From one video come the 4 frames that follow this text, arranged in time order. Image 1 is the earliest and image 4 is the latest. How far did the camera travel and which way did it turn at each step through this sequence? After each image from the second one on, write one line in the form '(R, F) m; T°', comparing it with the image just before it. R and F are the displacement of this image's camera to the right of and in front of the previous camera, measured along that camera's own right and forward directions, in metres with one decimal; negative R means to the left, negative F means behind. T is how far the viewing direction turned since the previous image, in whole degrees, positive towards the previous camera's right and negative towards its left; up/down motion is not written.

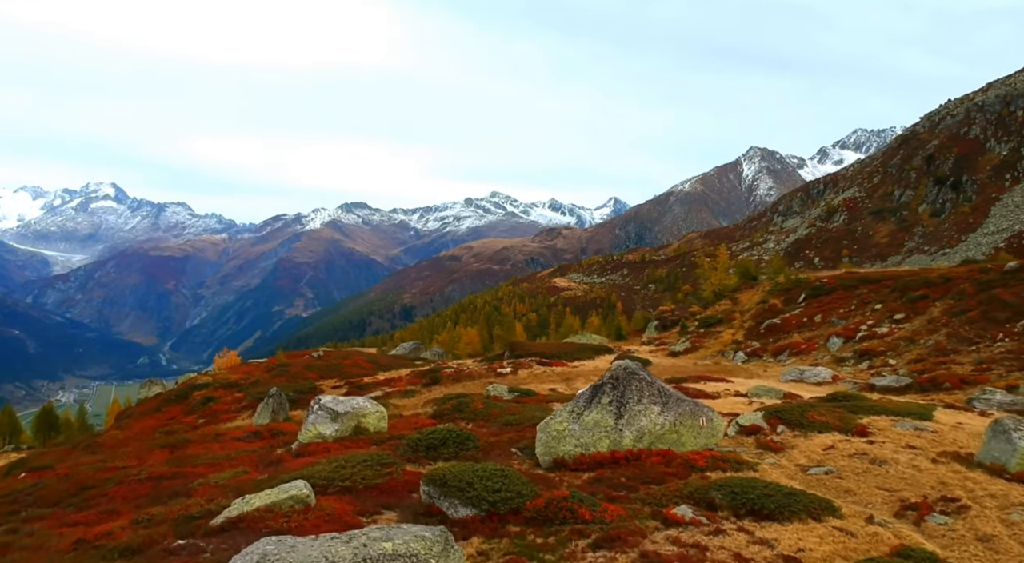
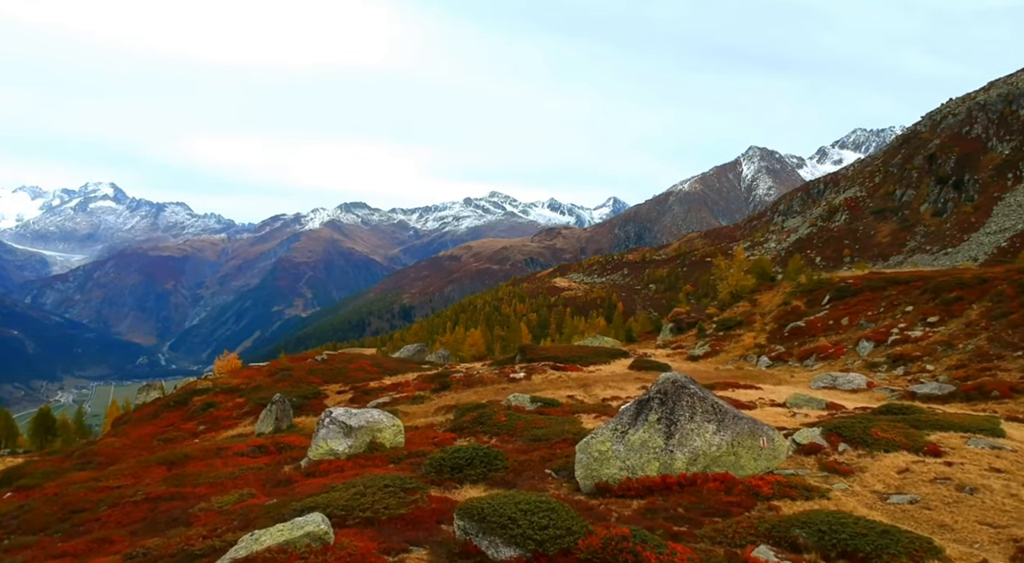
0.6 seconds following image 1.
(-1.0, +2.3) m; 0°
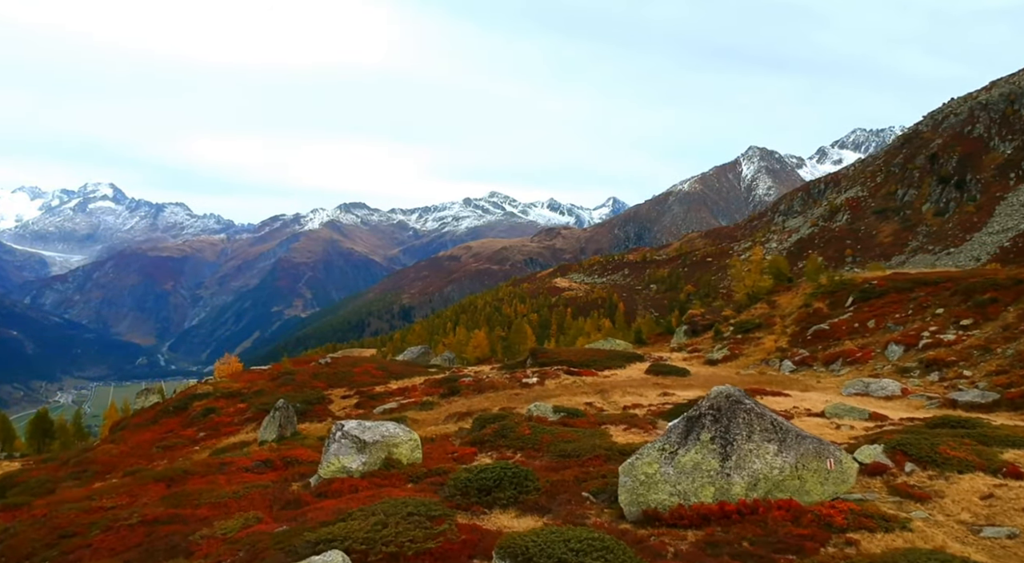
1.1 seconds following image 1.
(-0.9, +2.1) m; 0°
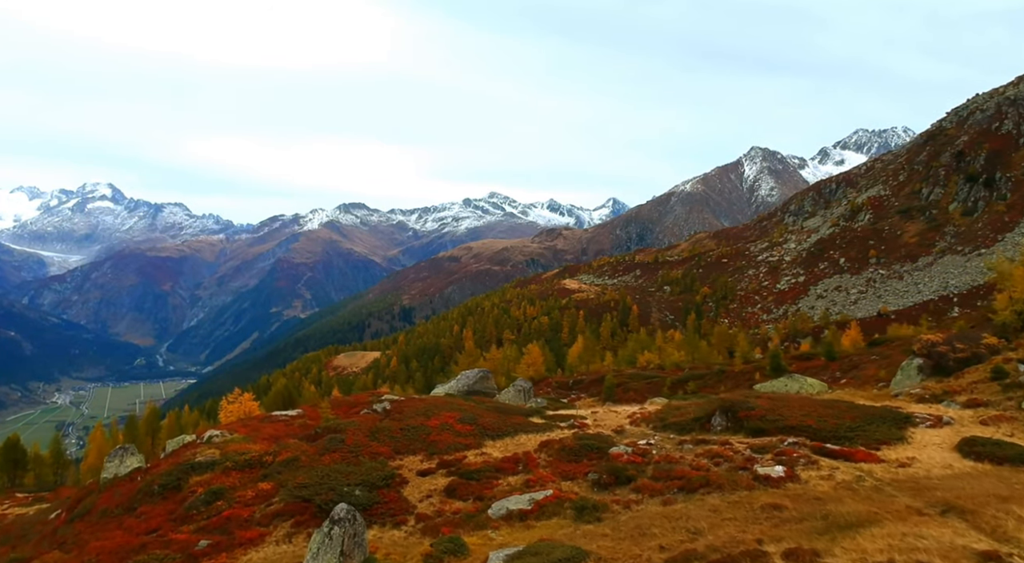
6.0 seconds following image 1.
(-9.5, +22.6) m; 0°
